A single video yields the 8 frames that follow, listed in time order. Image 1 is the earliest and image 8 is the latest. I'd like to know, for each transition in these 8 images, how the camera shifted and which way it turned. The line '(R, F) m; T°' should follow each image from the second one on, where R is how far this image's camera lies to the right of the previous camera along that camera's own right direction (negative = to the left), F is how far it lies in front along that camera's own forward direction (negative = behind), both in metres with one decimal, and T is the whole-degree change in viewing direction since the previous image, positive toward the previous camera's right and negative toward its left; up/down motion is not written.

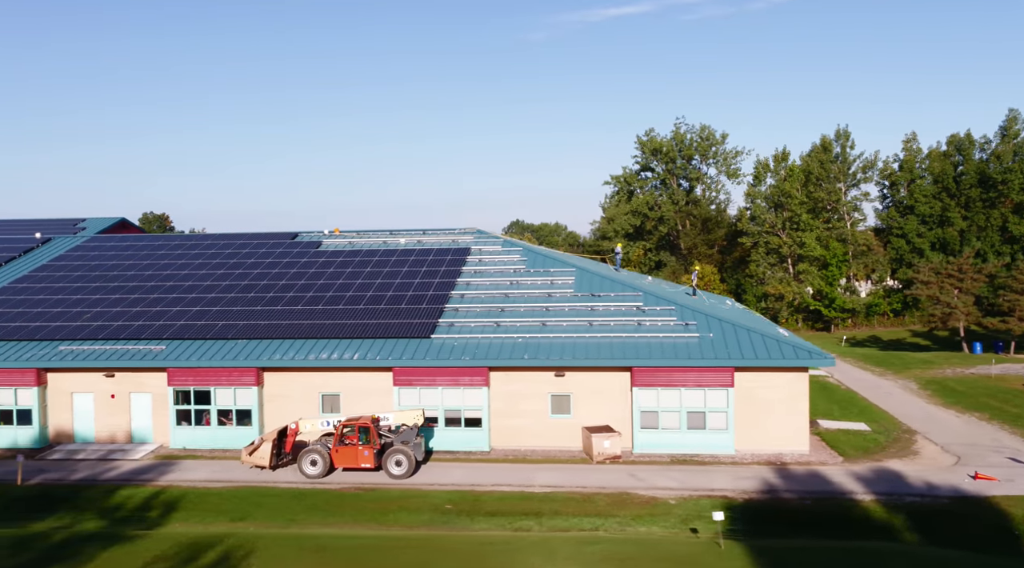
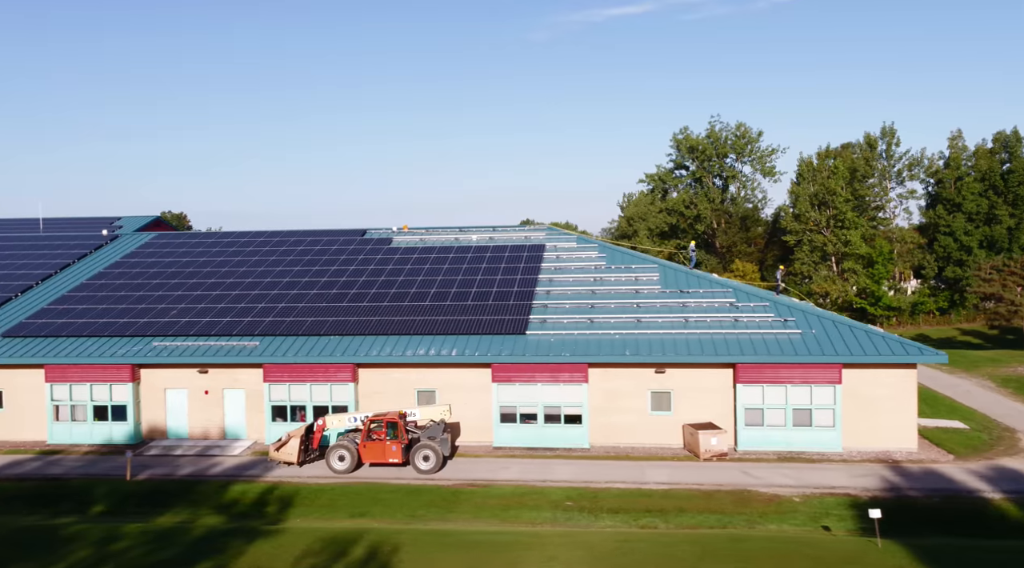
(-2.8, +0.1) m; -1°
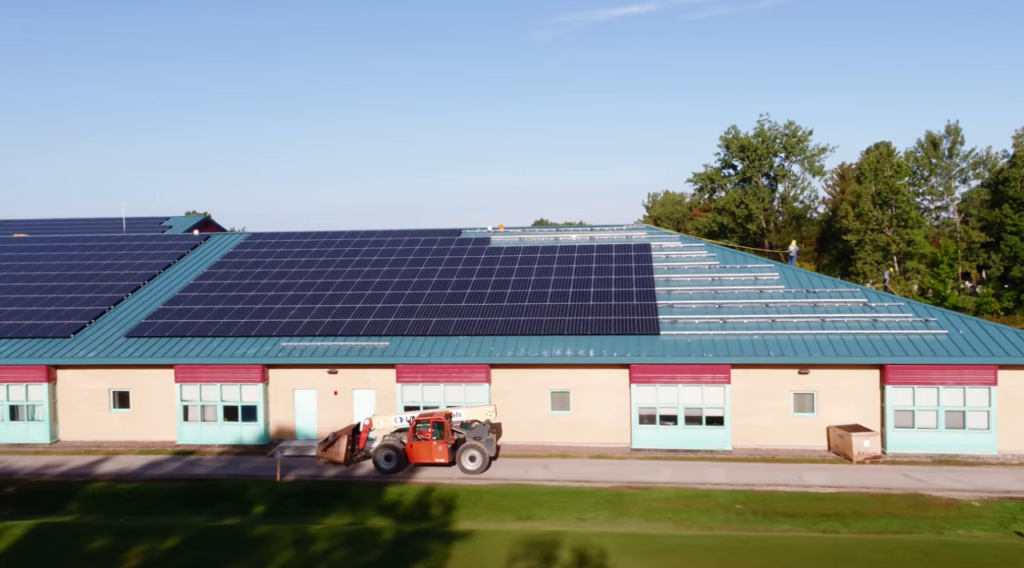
(-3.9, +0.3) m; -1°
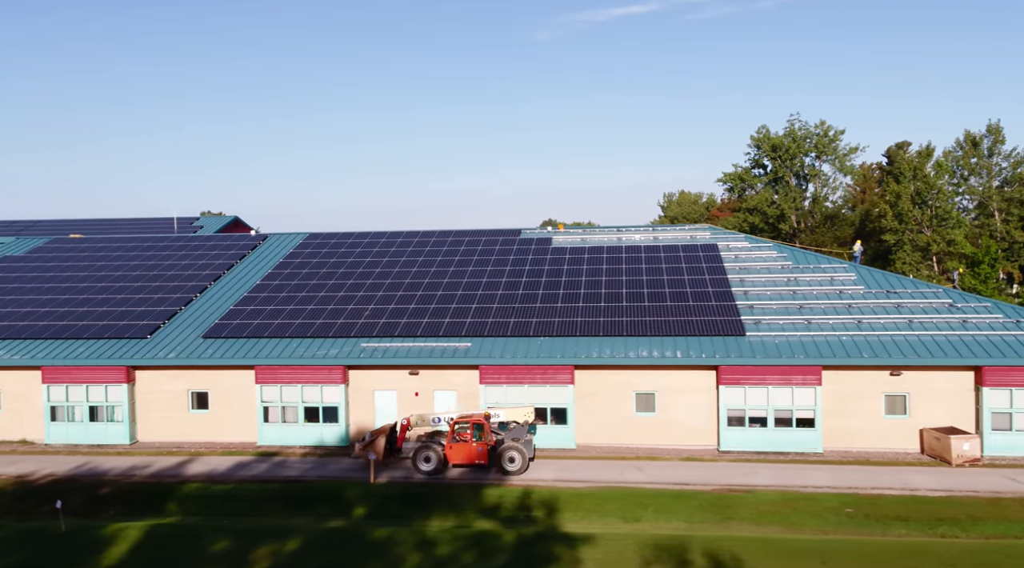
(-2.5, +0.2) m; -1°
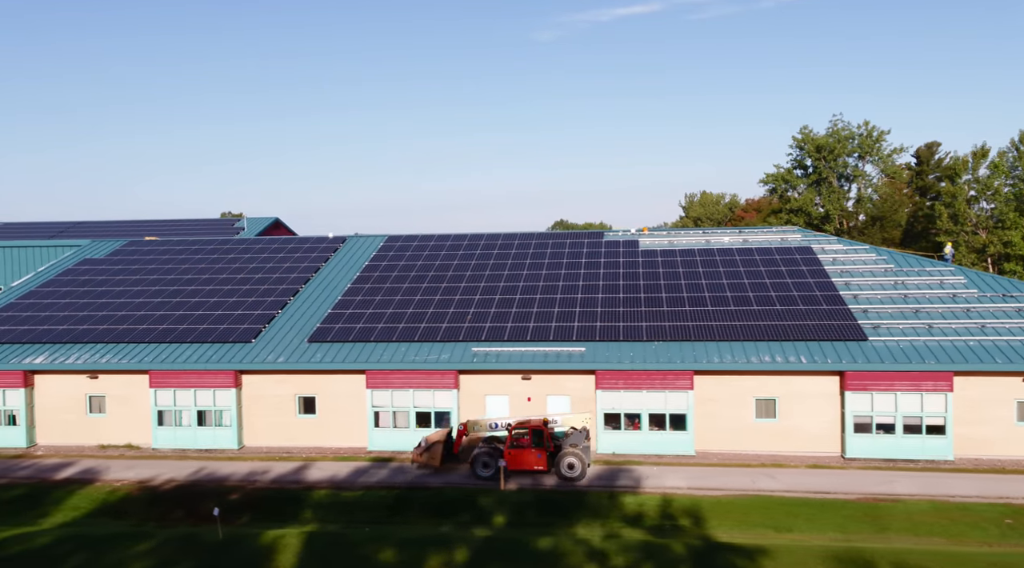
(-3.4, +0.4) m; -1°
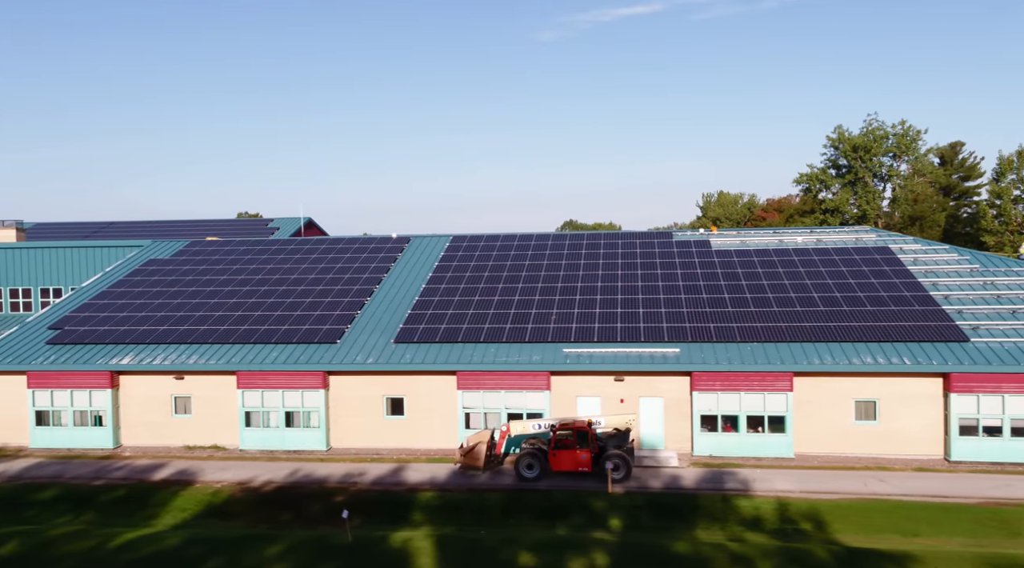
(-2.7, +0.2) m; -1°
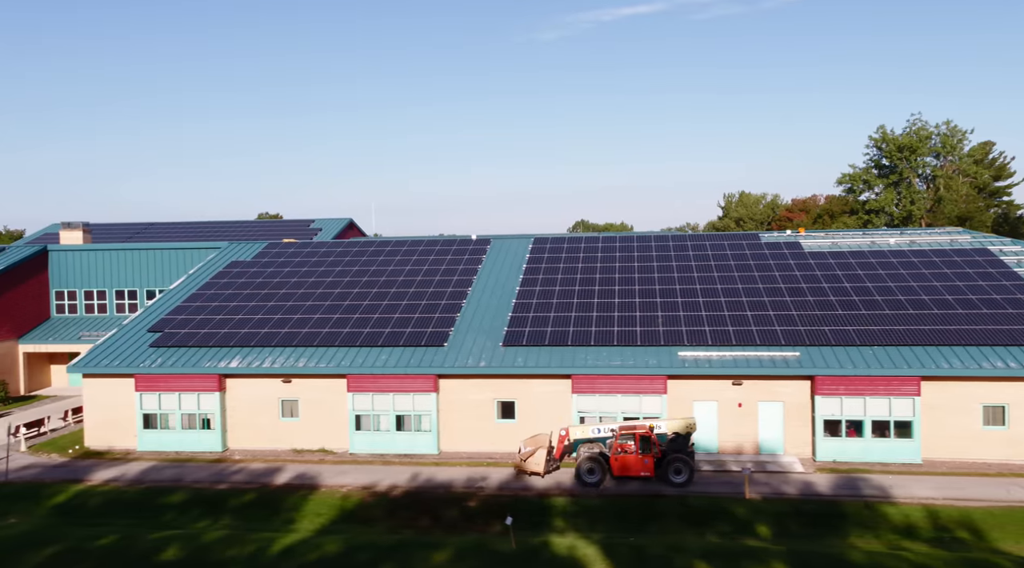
(-3.4, +0.2) m; -1°
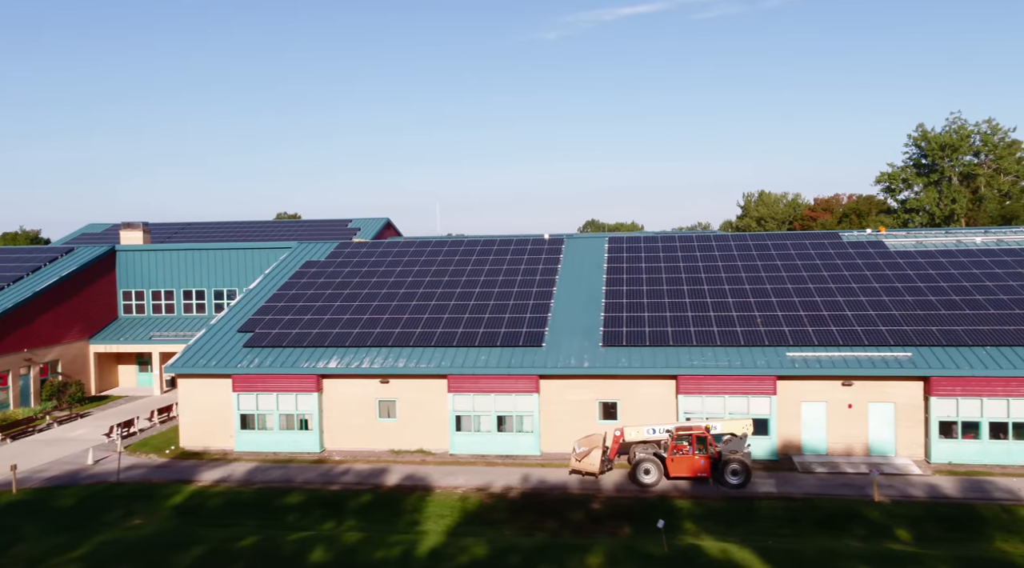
(-3.1, +0.2) m; -1°
